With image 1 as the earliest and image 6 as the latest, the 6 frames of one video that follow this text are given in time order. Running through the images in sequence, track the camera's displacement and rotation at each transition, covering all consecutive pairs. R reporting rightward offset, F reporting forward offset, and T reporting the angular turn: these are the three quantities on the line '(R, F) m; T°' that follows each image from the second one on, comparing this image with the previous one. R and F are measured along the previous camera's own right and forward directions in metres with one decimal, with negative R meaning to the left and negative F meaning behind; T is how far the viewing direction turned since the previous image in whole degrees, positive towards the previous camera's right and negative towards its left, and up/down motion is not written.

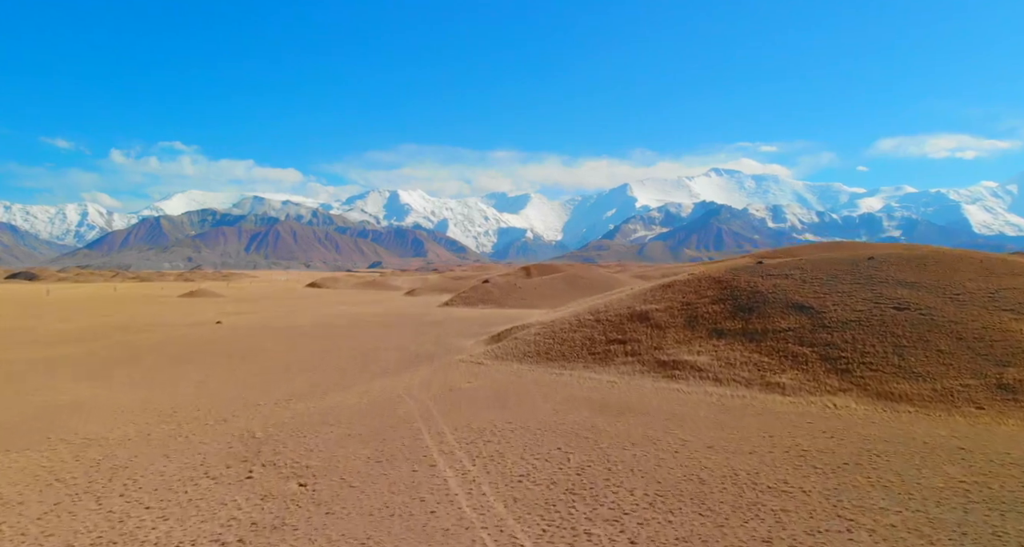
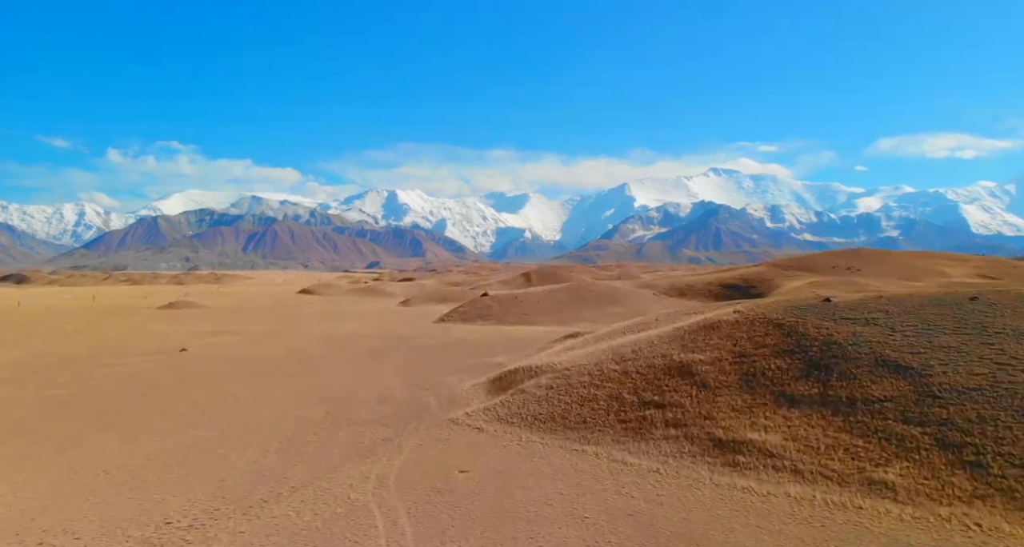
(-0.2, +3.4) m; 0°
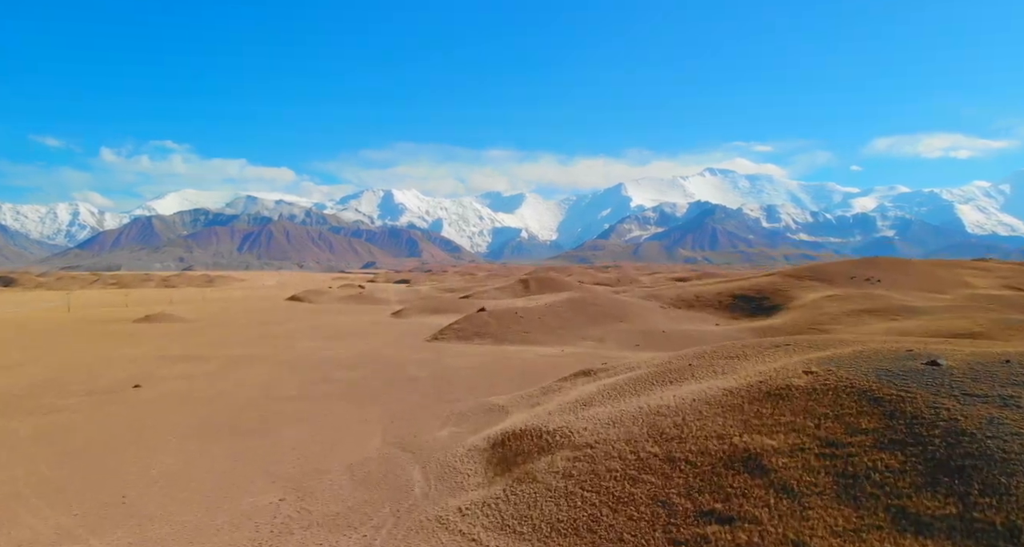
(-0.2, +3.4) m; 0°
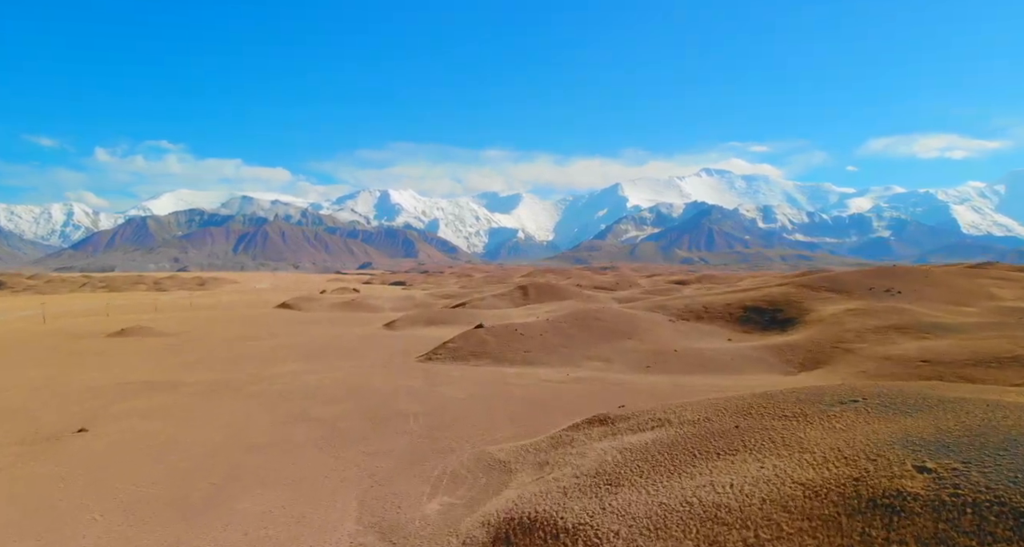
(-0.2, +3.1) m; 0°
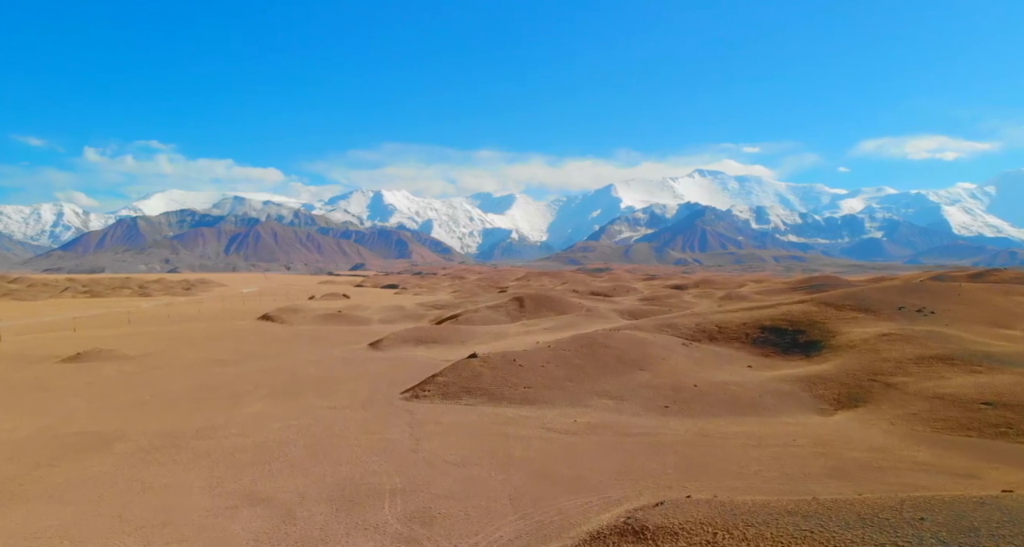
(-0.2, +4.6) m; +1°
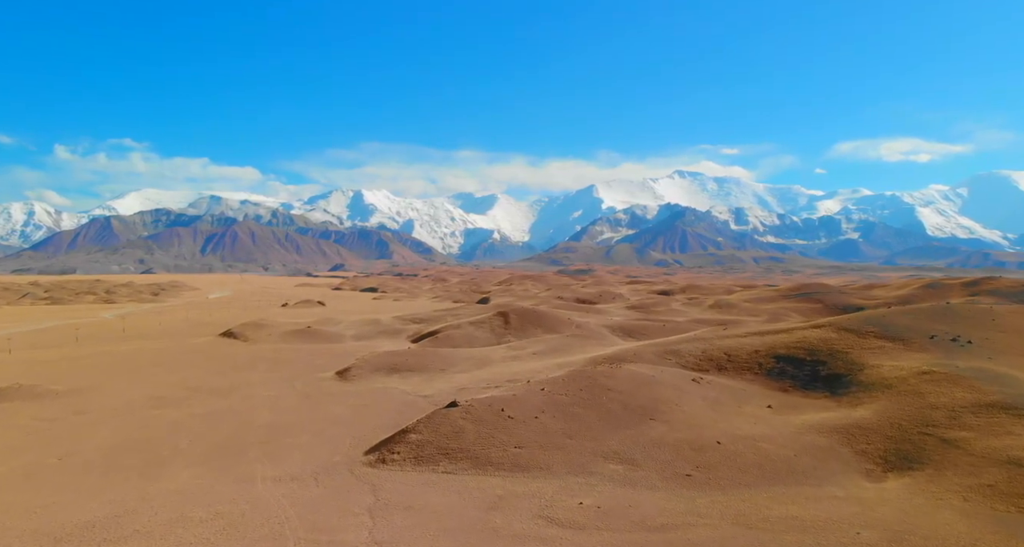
(-0.3, +5.8) m; +2°
